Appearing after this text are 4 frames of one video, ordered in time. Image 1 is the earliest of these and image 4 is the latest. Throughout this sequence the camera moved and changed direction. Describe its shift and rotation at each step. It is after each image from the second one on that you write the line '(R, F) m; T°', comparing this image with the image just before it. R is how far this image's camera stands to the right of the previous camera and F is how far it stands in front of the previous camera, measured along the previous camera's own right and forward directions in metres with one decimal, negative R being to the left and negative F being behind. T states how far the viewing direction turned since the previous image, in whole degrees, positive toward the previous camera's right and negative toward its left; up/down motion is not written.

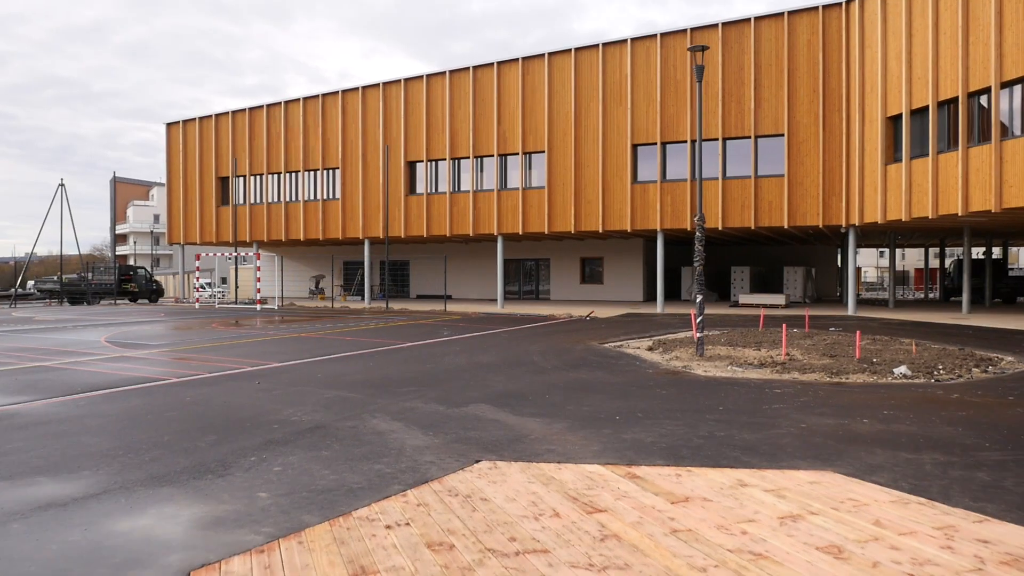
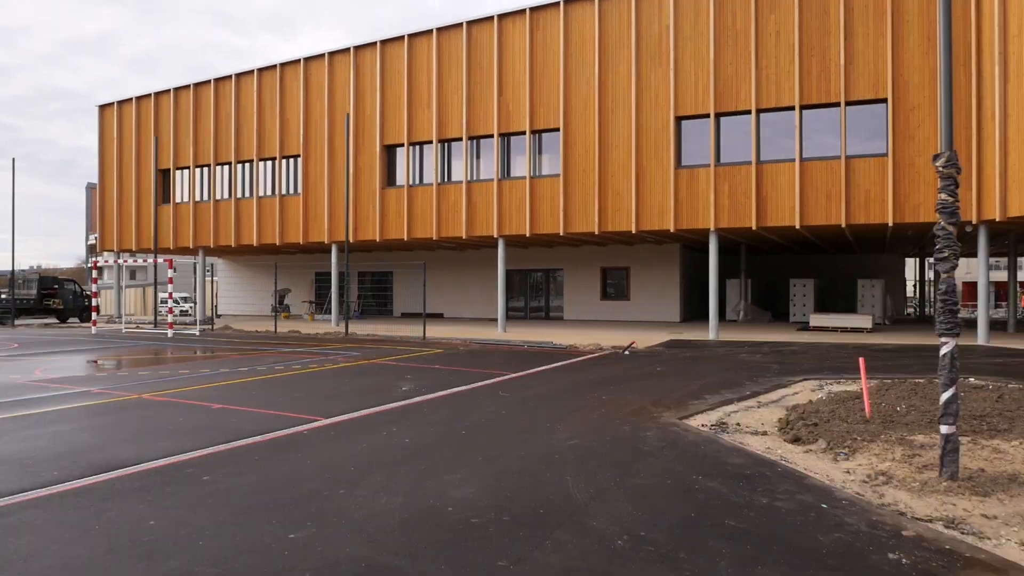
(0.0, +6.9) m; 0°
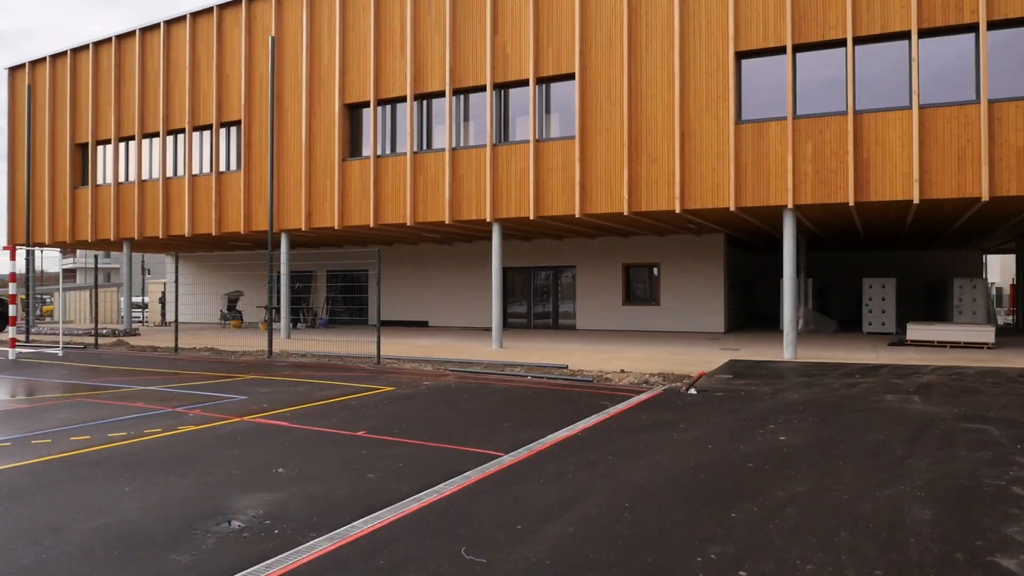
(+0.1, +5.9) m; 0°
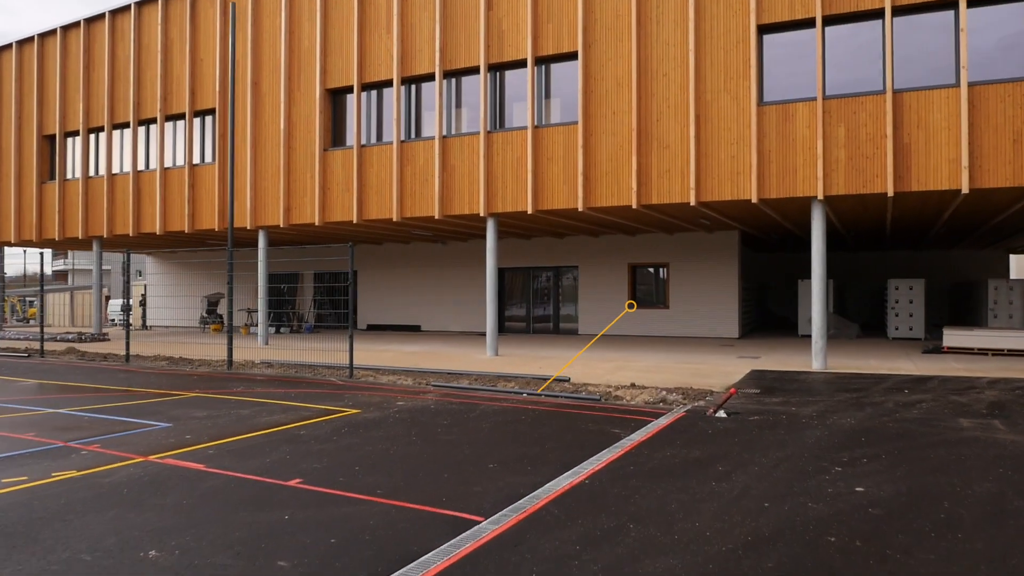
(+0.1, +1.7) m; 0°
